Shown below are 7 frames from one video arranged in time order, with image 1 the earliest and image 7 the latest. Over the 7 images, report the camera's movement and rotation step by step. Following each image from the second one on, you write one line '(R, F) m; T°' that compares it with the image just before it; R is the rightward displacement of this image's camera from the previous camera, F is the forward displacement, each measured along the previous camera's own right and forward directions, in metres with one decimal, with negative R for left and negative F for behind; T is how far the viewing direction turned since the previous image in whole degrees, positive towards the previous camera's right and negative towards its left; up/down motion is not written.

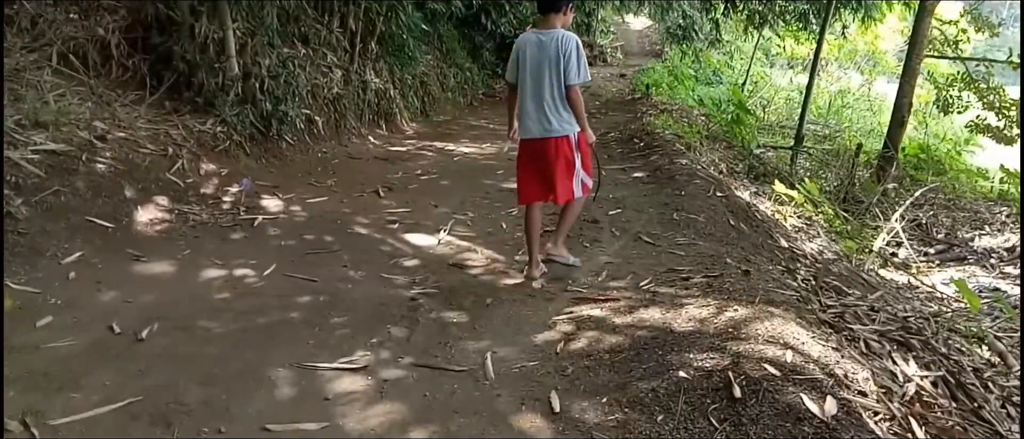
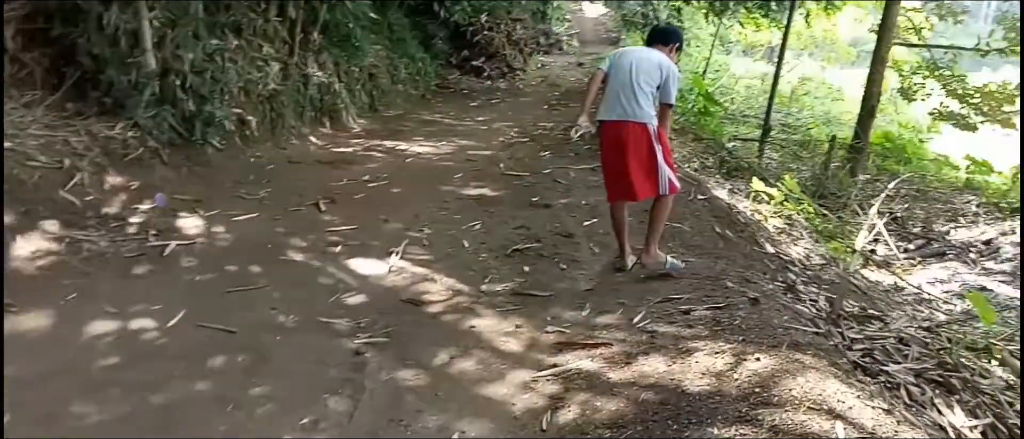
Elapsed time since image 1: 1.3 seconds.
(0.0, +0.6) m; +3°
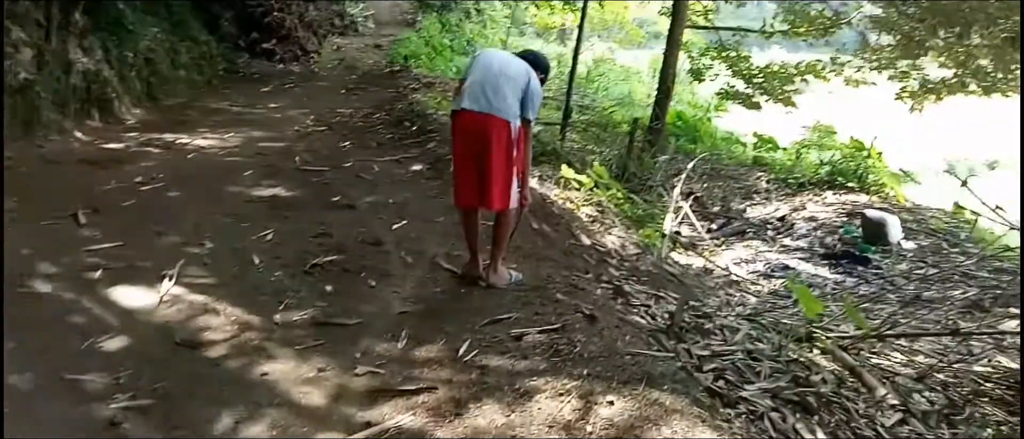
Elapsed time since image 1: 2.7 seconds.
(0.0, +0.5) m; +11°
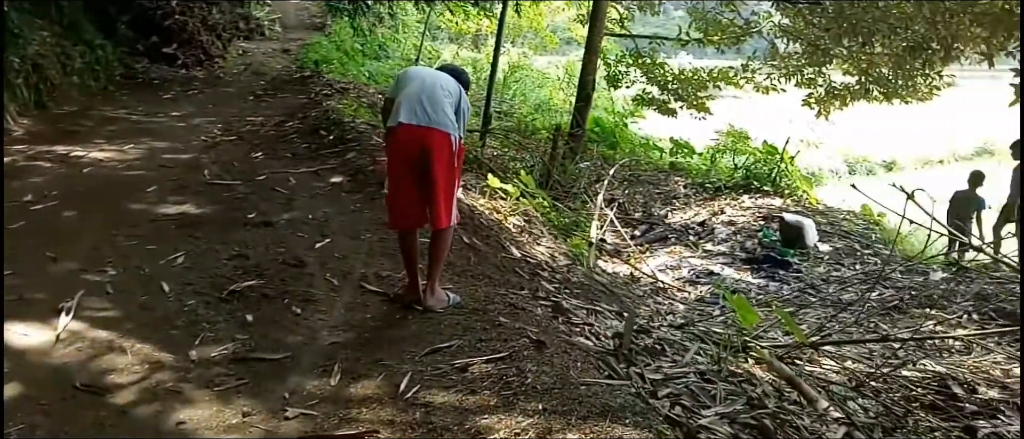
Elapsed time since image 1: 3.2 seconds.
(-0.1, +0.2) m; +5°
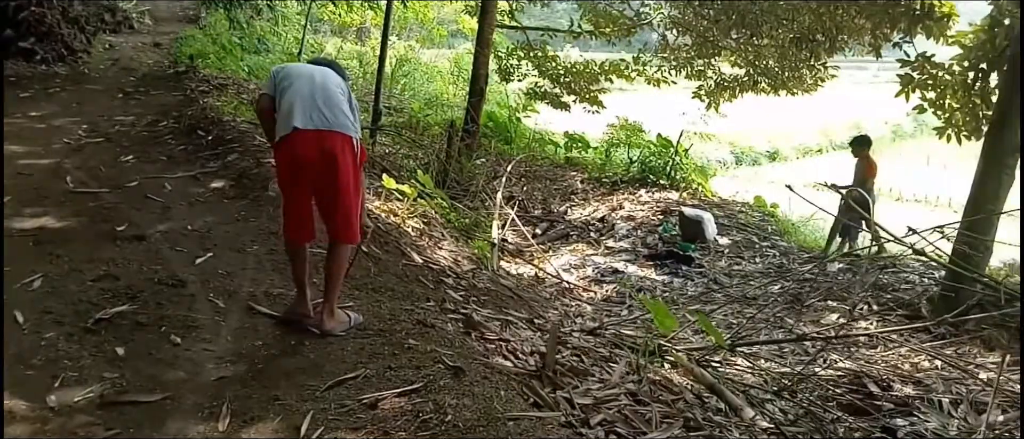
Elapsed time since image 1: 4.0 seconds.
(-0.1, +0.3) m; +6°
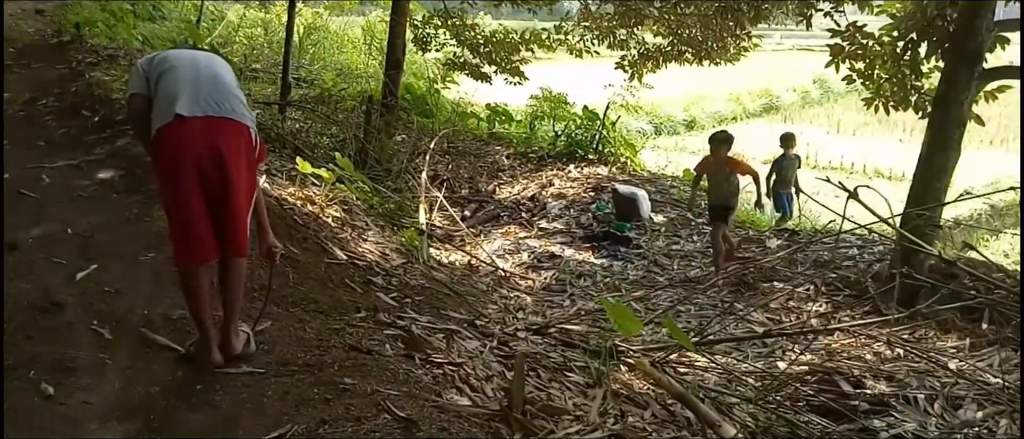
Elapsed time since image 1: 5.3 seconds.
(-0.1, +0.5) m; +5°
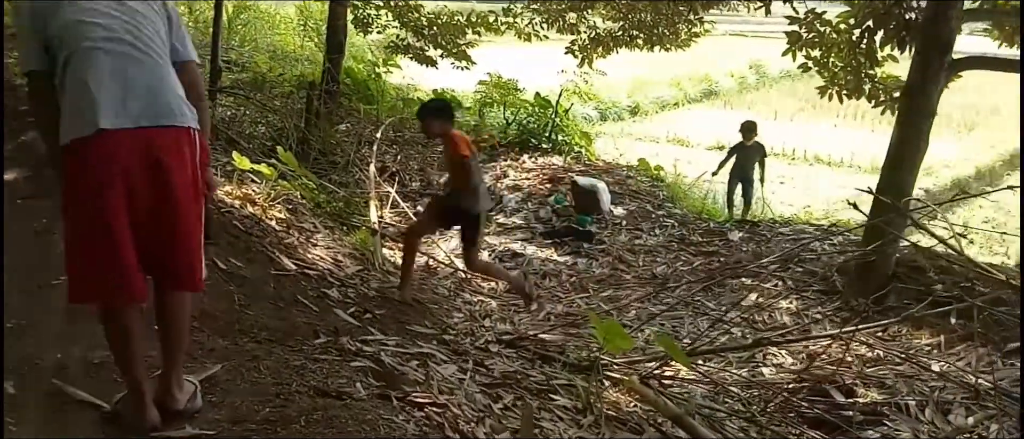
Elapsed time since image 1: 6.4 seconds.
(-0.1, +0.4) m; +4°
